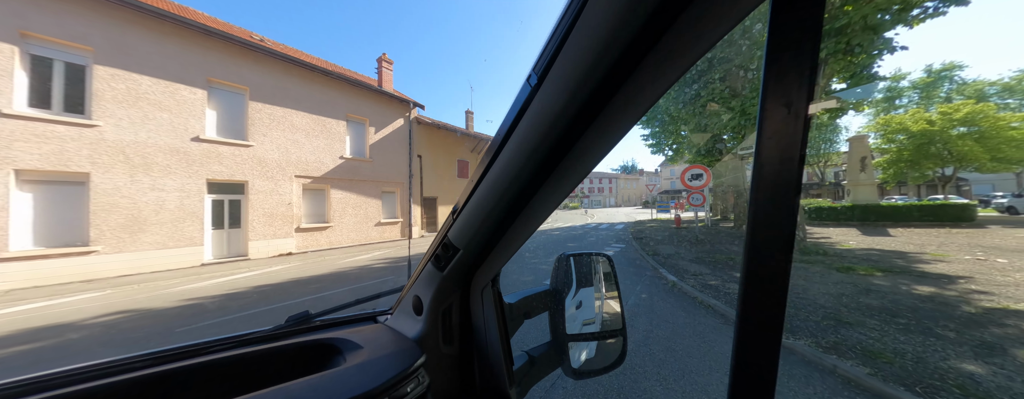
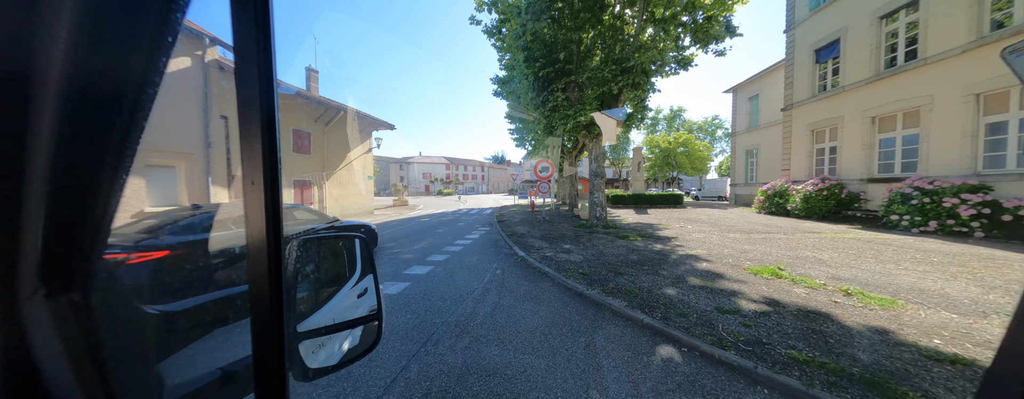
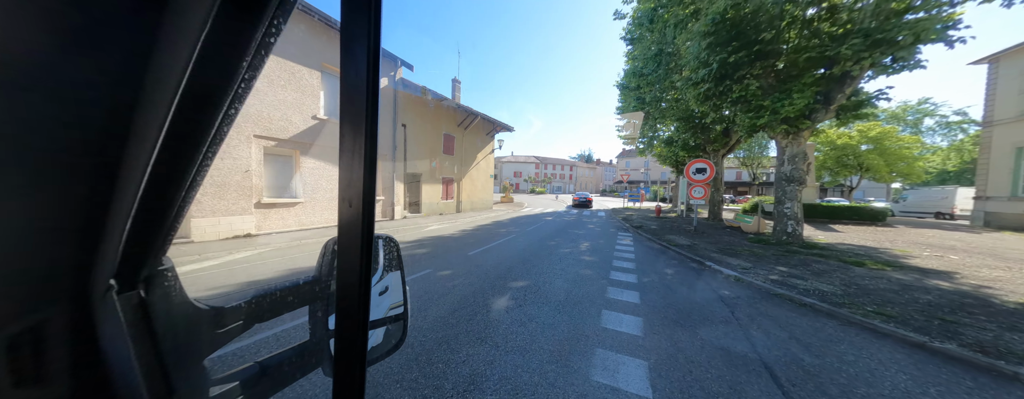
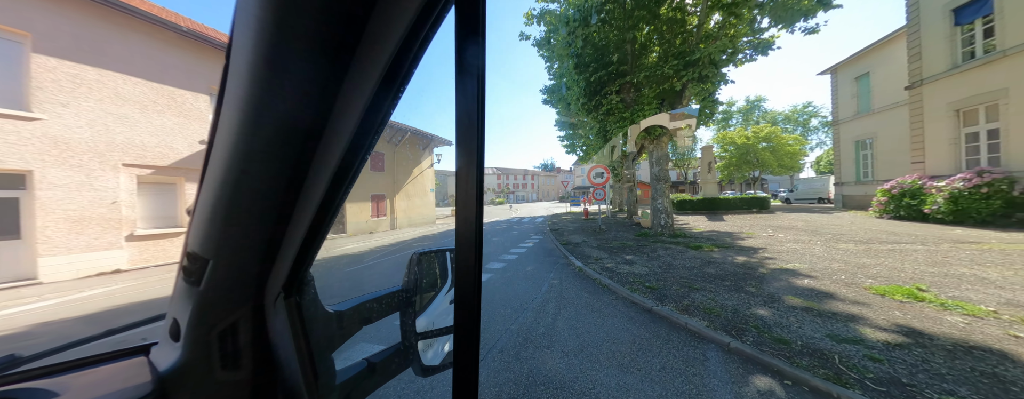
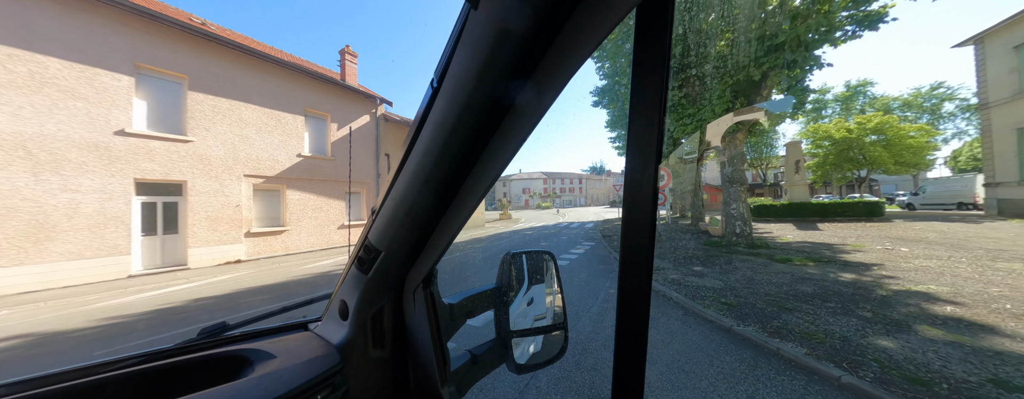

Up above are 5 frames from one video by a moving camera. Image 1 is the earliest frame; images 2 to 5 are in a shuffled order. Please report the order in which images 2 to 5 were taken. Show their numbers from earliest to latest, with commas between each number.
5, 4, 2, 3
